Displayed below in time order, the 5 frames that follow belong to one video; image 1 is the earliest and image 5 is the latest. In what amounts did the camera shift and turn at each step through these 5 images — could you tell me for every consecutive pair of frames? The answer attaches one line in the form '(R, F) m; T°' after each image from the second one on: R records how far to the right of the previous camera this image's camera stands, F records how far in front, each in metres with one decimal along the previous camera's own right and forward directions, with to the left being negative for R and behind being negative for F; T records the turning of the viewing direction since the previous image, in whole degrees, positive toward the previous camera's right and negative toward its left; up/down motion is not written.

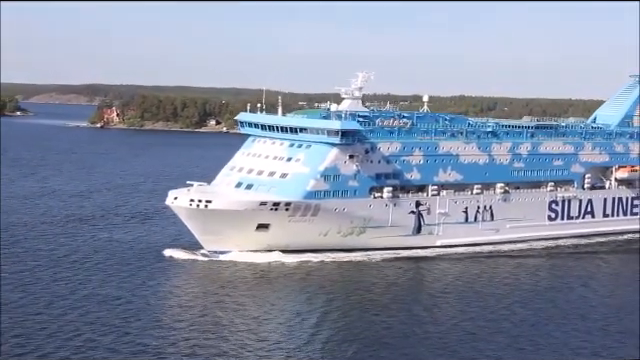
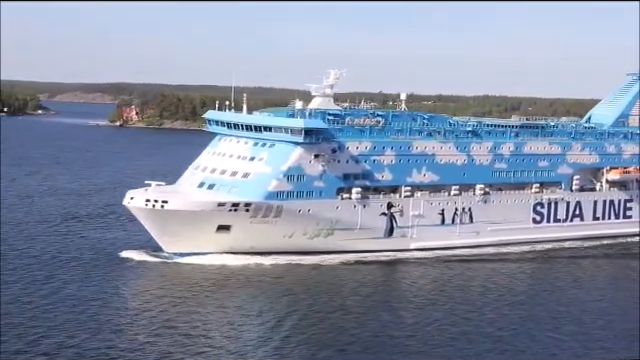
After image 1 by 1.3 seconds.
(+1.5, +0.8) m; -1°
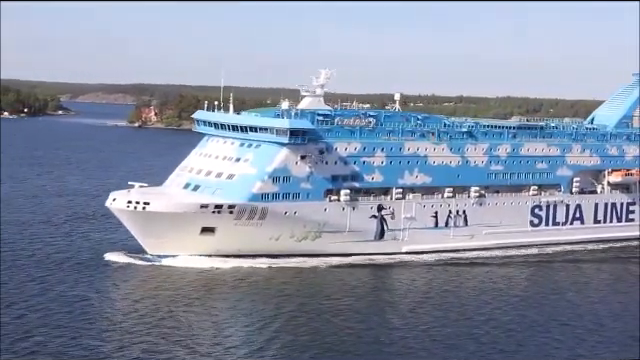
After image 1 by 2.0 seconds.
(+0.8, +0.4) m; -1°
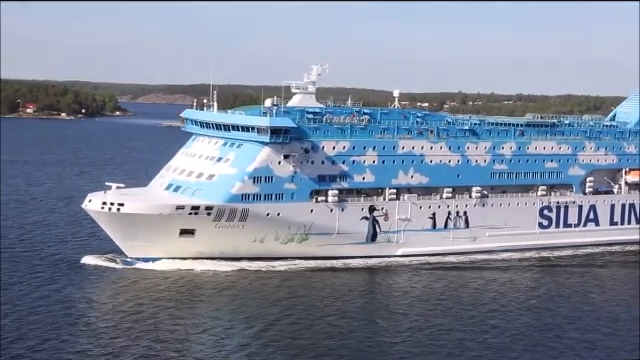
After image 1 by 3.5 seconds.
(+1.5, +0.9) m; -3°
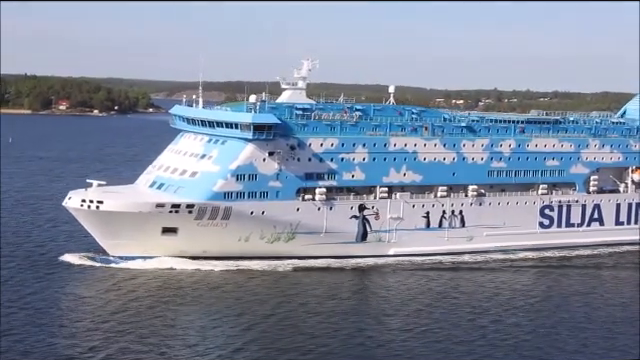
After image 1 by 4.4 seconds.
(+1.0, +0.5) m; -2°
